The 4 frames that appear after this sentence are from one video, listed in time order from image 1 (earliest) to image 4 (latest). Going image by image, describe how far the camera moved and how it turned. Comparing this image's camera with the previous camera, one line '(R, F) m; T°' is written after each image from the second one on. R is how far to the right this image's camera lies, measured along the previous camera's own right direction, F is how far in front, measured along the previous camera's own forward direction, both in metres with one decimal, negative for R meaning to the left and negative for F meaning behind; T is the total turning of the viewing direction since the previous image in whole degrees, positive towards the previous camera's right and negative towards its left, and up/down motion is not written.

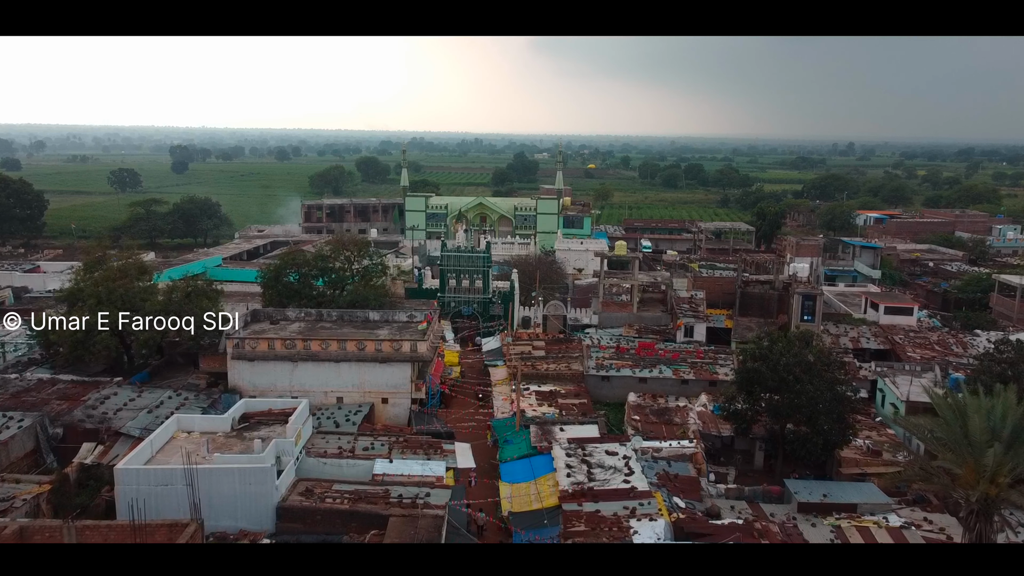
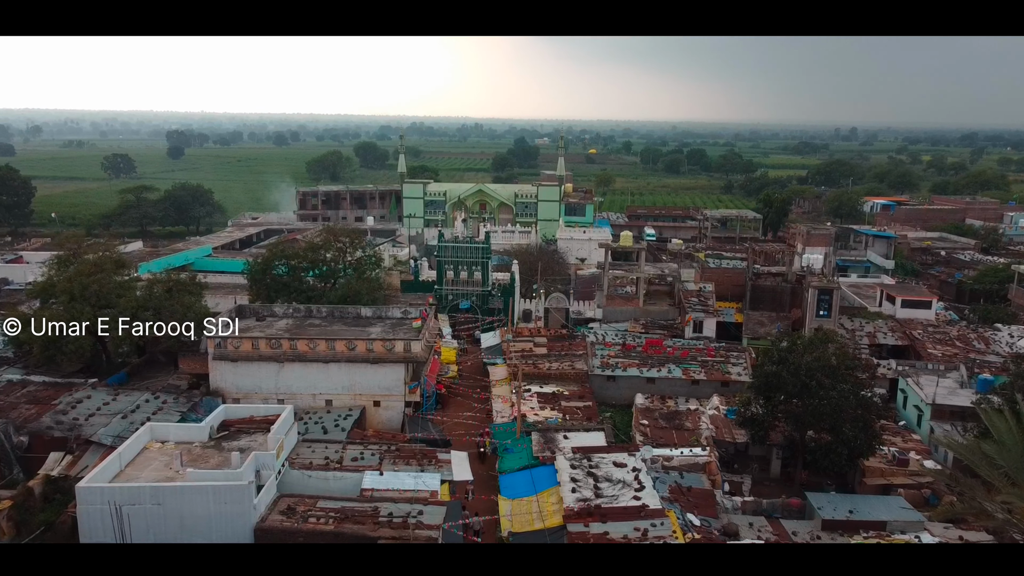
(0.0, +1.0) m; 0°
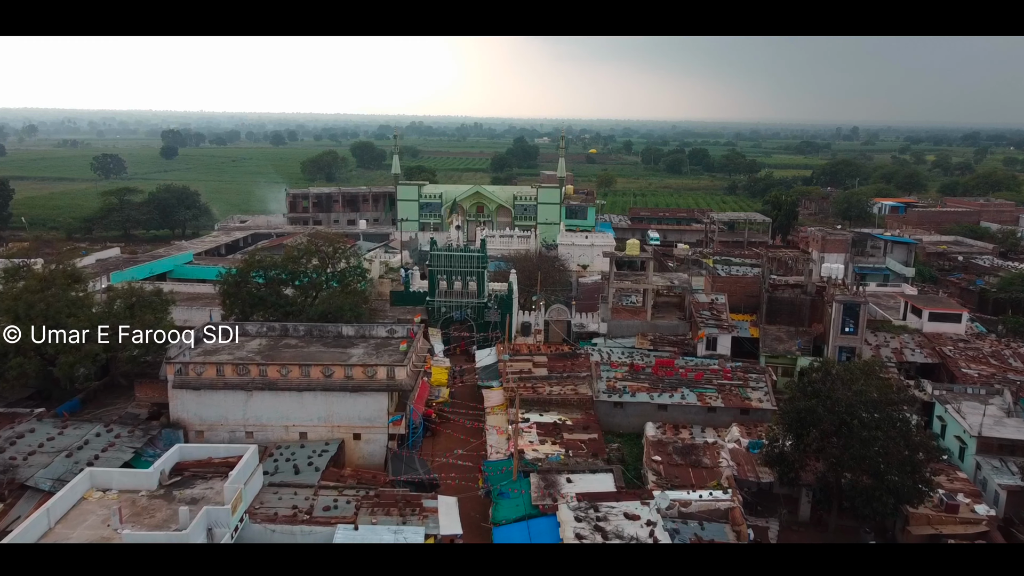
(+0.1, +1.6) m; 0°
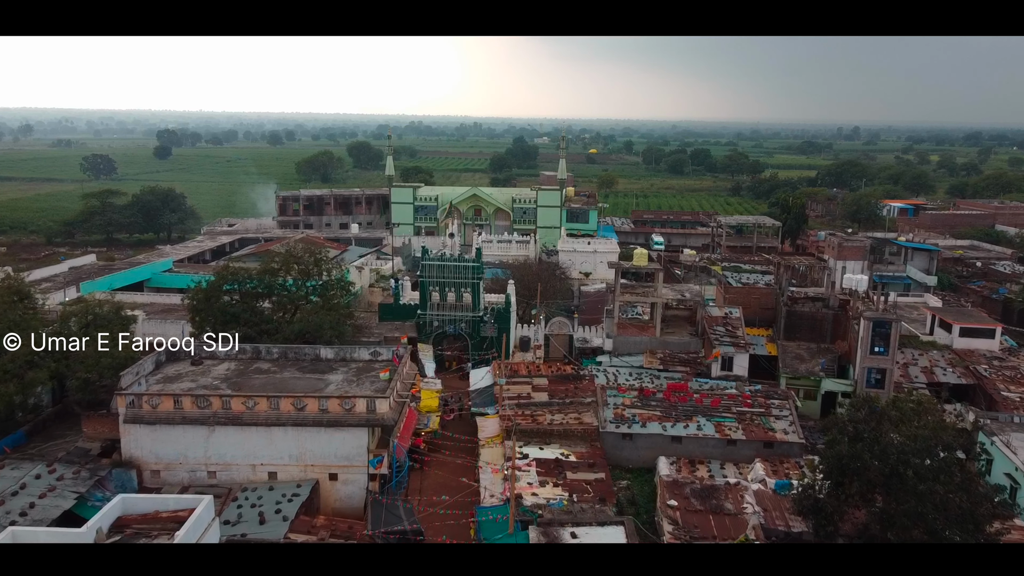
(0.0, +1.5) m; 0°
